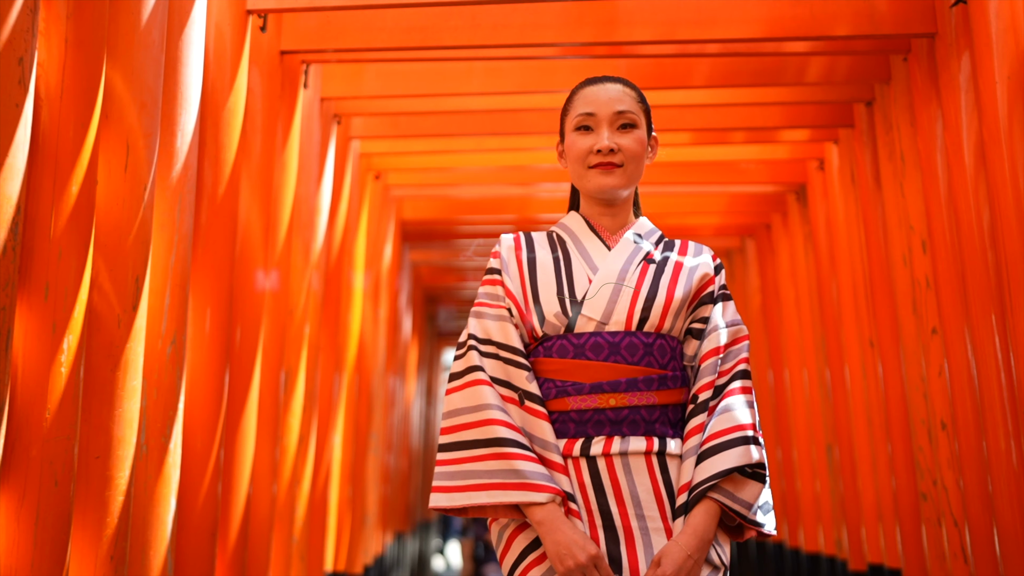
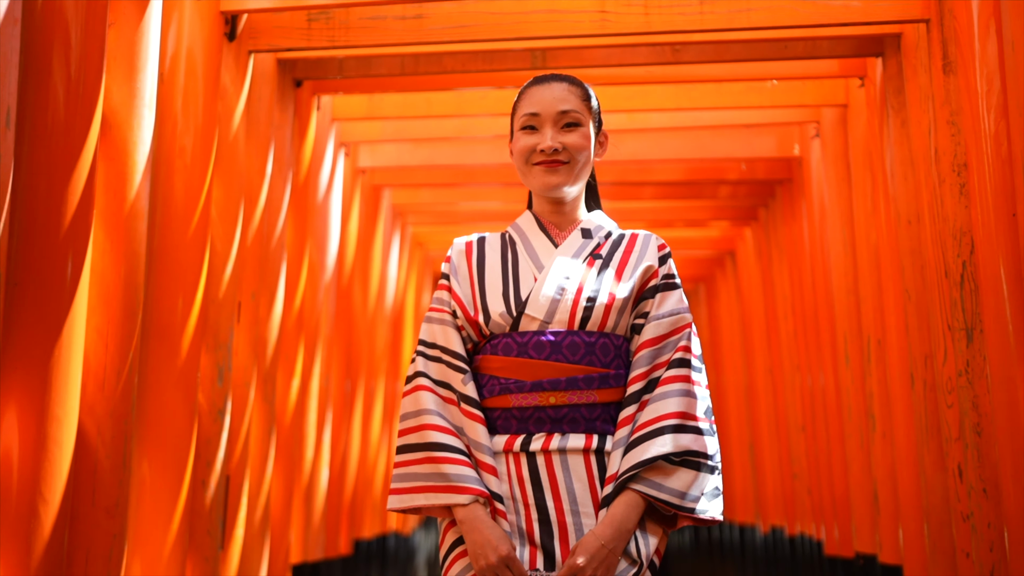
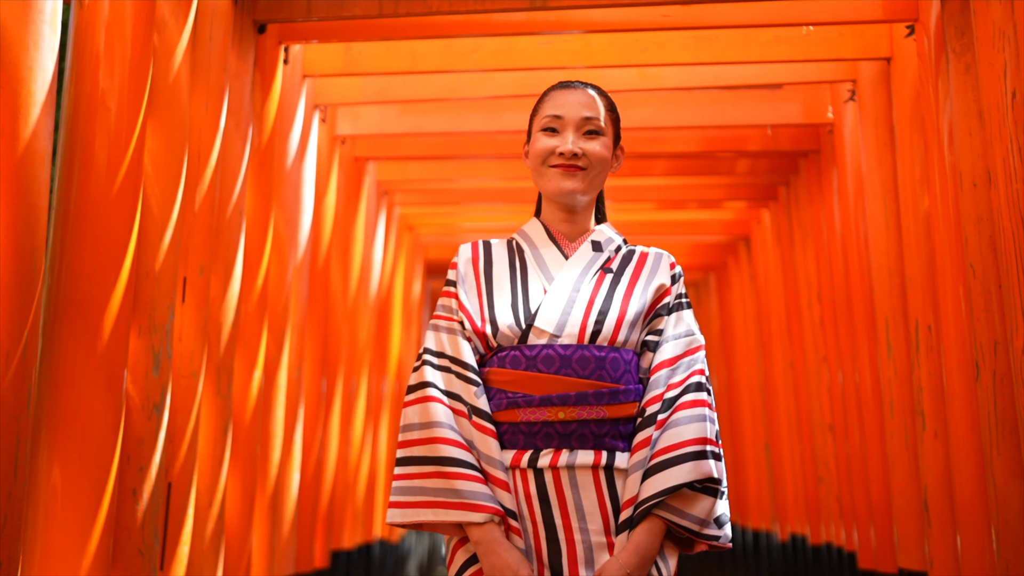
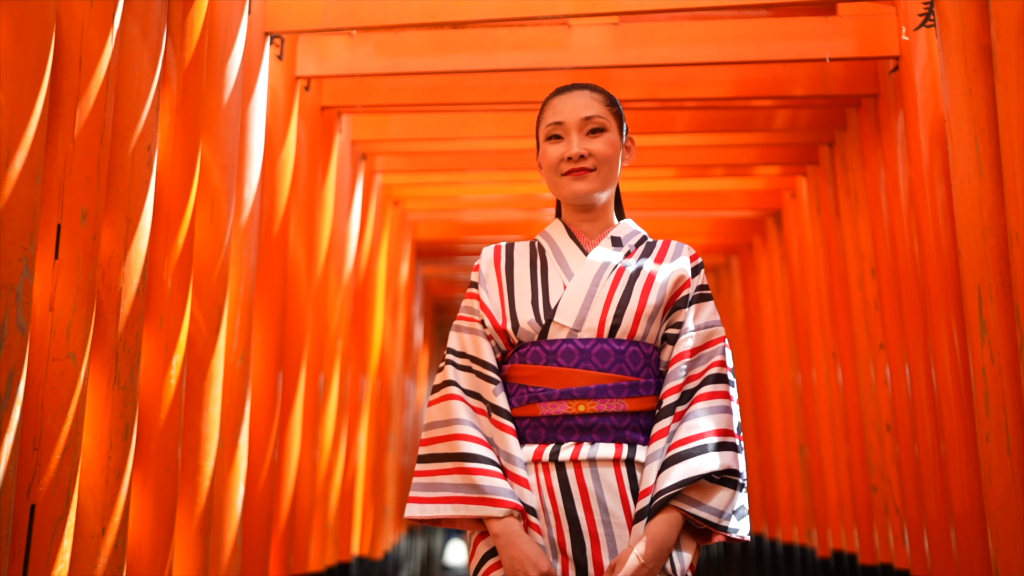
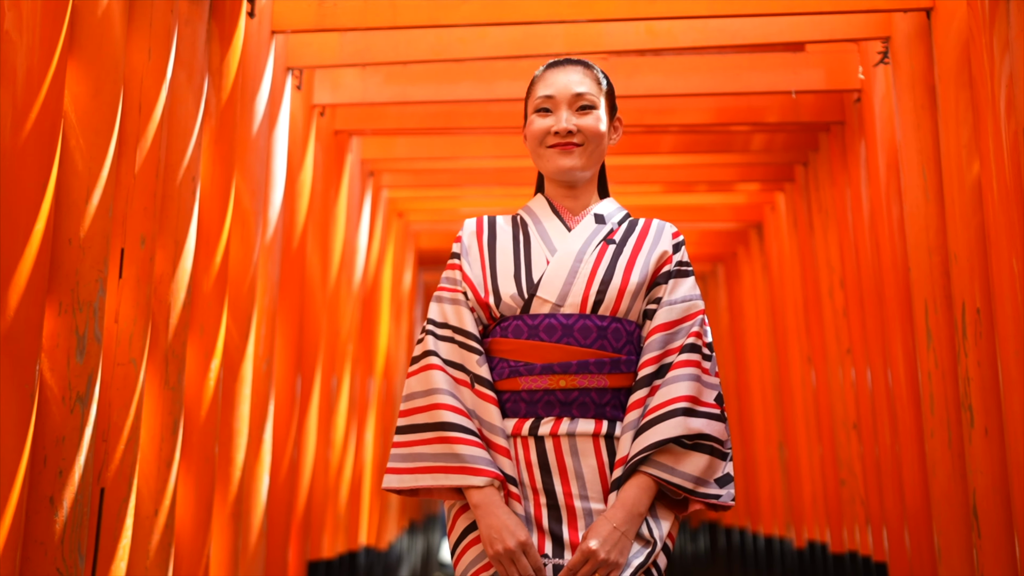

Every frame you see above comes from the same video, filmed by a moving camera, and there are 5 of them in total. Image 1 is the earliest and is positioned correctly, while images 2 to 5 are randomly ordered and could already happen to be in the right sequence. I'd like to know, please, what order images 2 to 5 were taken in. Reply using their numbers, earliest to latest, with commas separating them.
4, 5, 3, 2
